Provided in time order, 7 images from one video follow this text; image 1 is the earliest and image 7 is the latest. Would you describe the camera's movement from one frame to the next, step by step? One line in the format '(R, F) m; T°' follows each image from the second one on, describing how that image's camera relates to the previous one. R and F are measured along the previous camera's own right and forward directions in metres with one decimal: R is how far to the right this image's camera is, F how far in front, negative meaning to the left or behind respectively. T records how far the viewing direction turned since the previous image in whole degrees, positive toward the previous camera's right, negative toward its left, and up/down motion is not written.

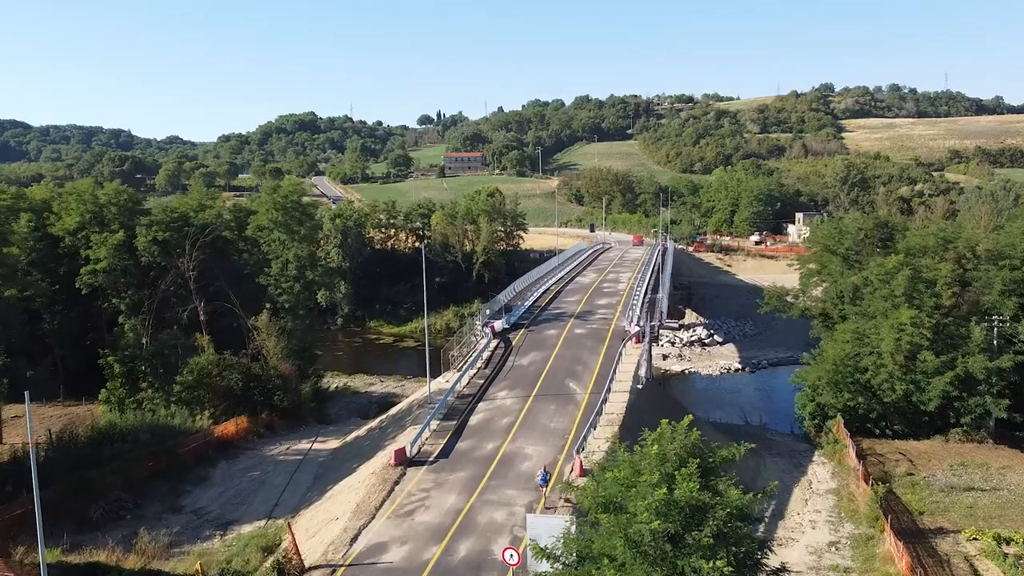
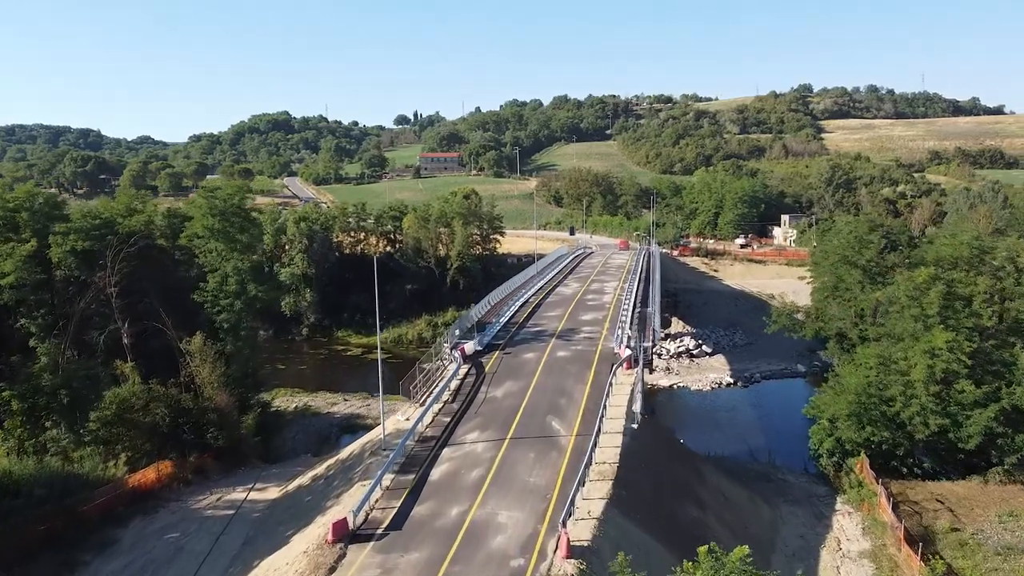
(+0.2, +3.9) m; +2°
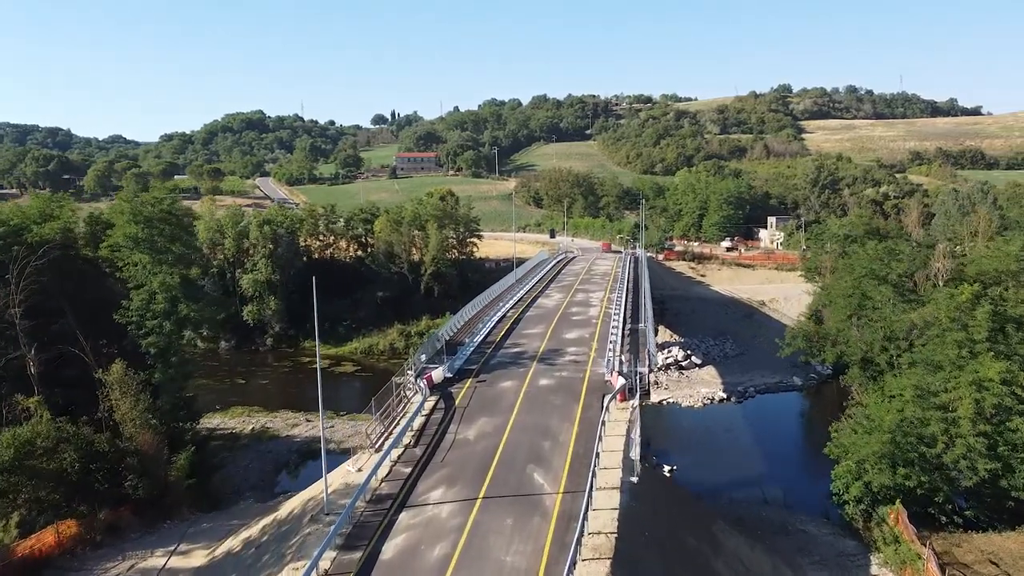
(+0.2, +3.7) m; +2°
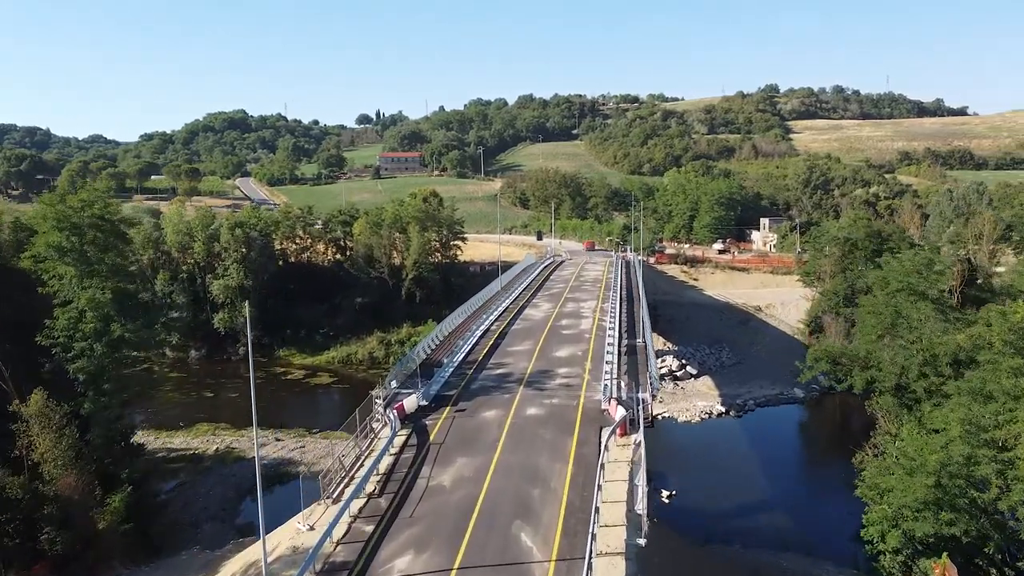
(+0.1, +2.9) m; +1°
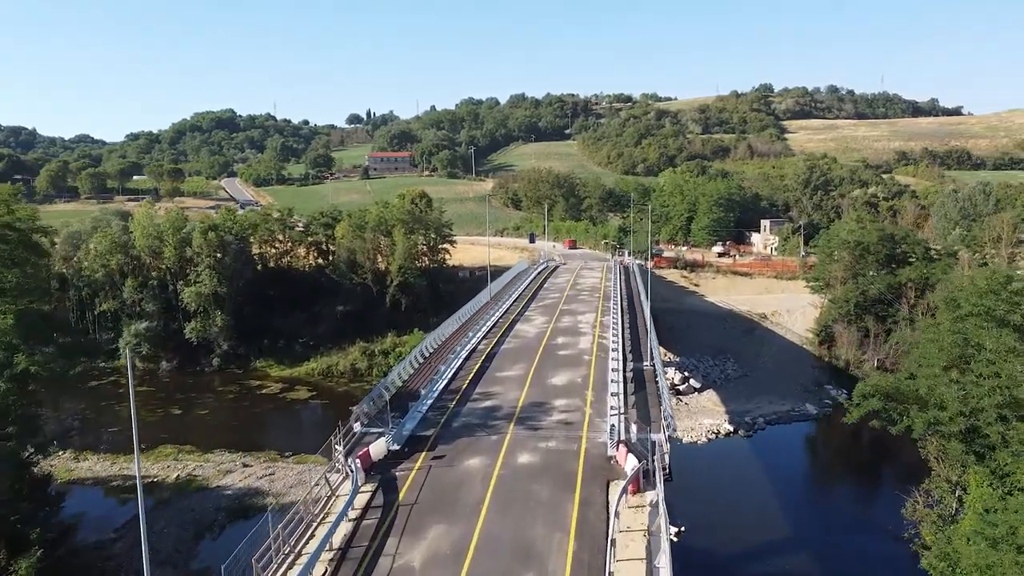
(+0.1, +3.5) m; +1°
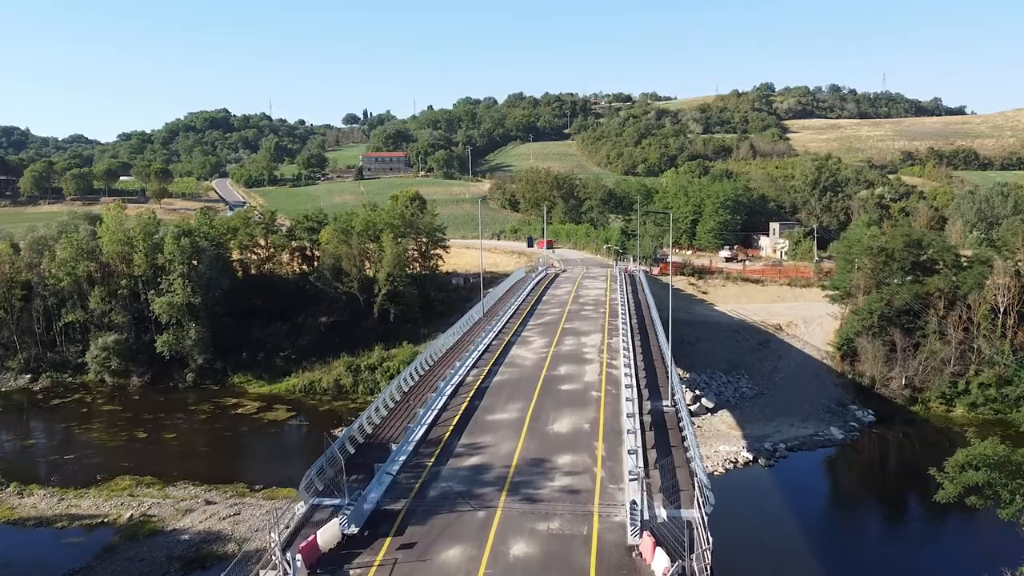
(+0.1, +4.0) m; 0°
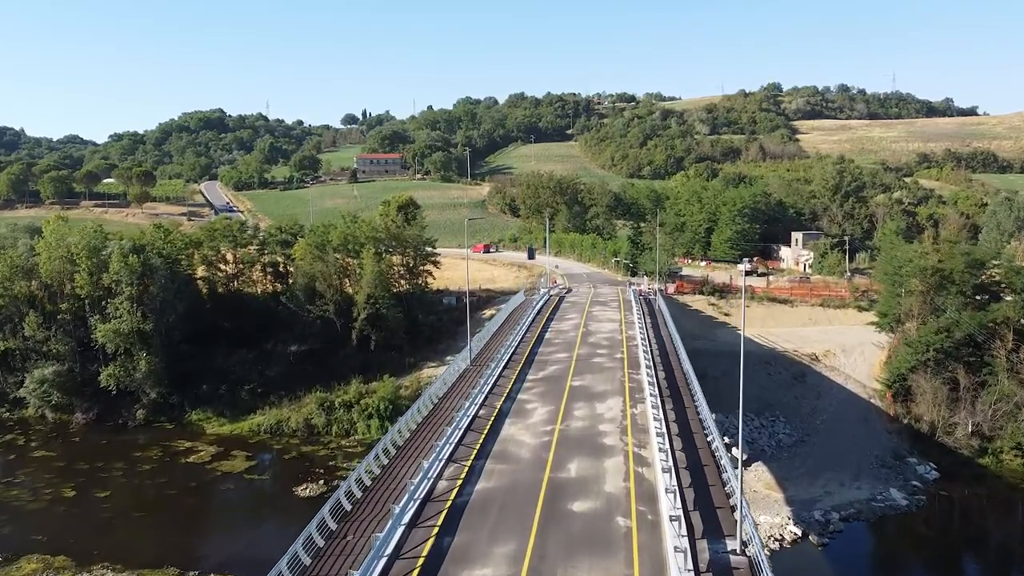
(+0.3, +6.8) m; 0°
